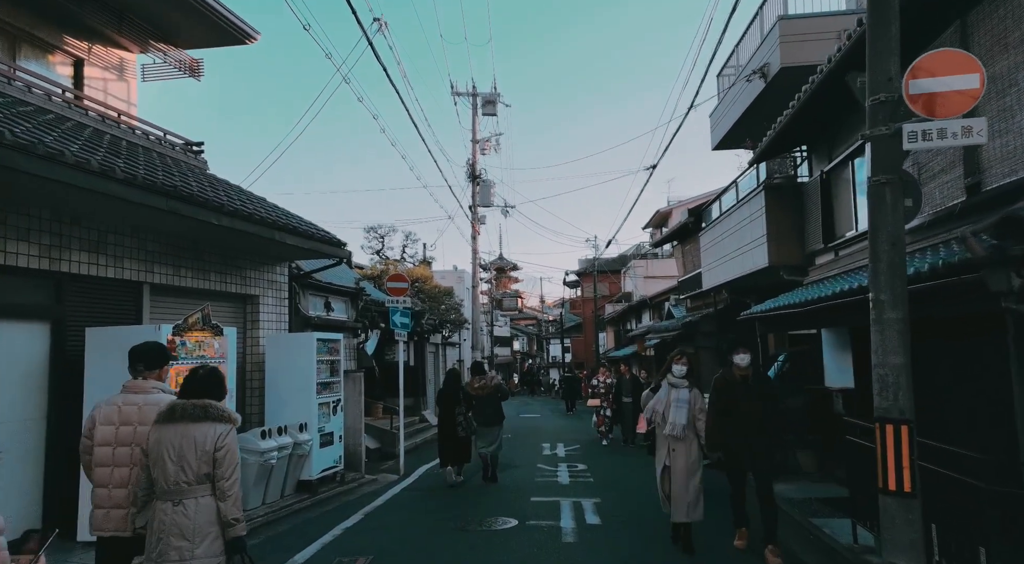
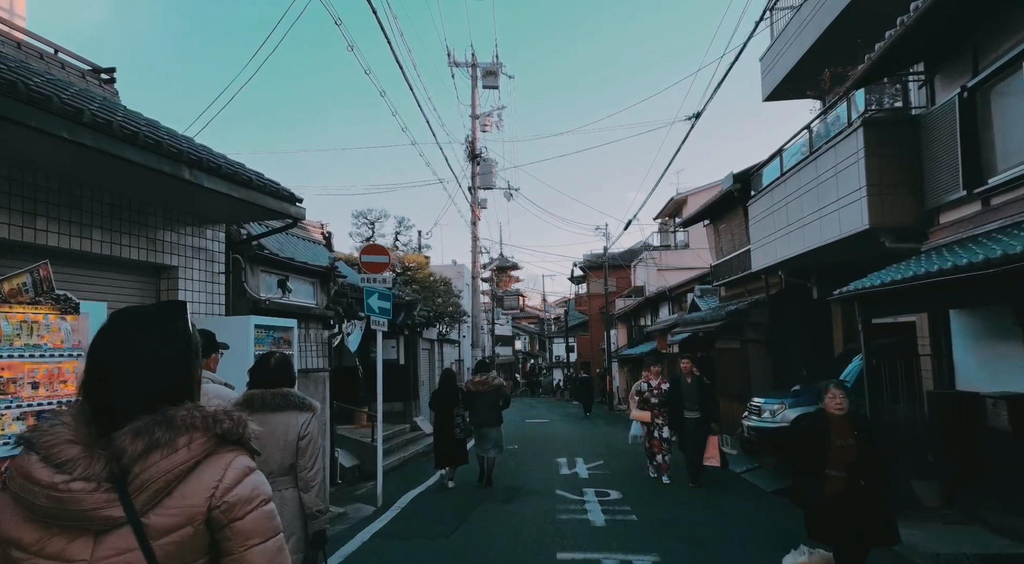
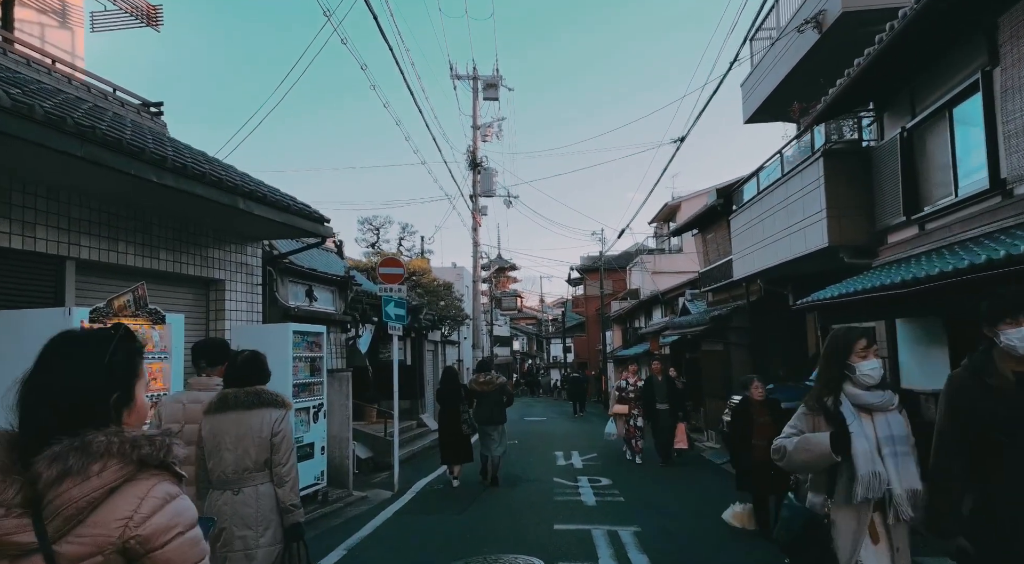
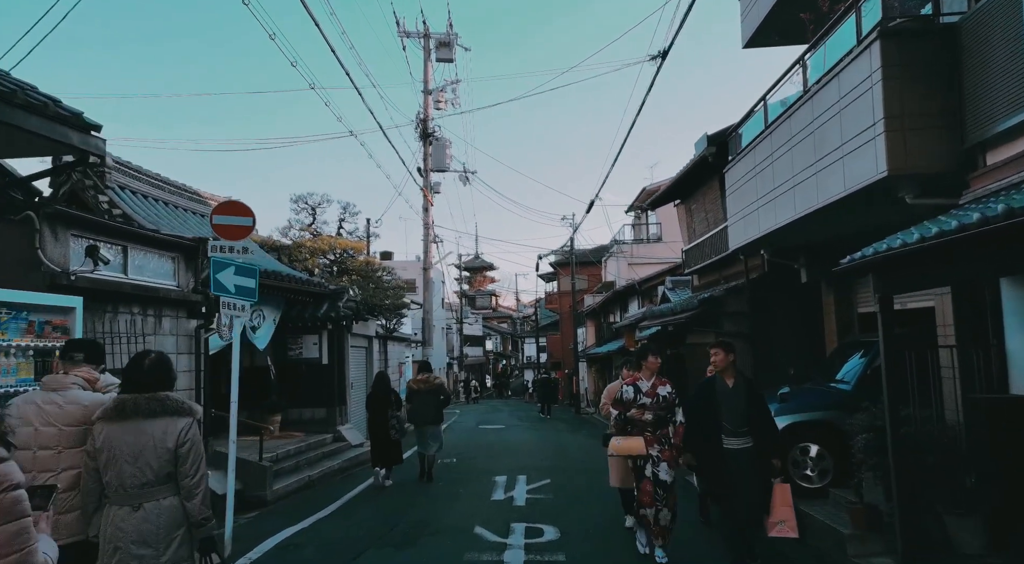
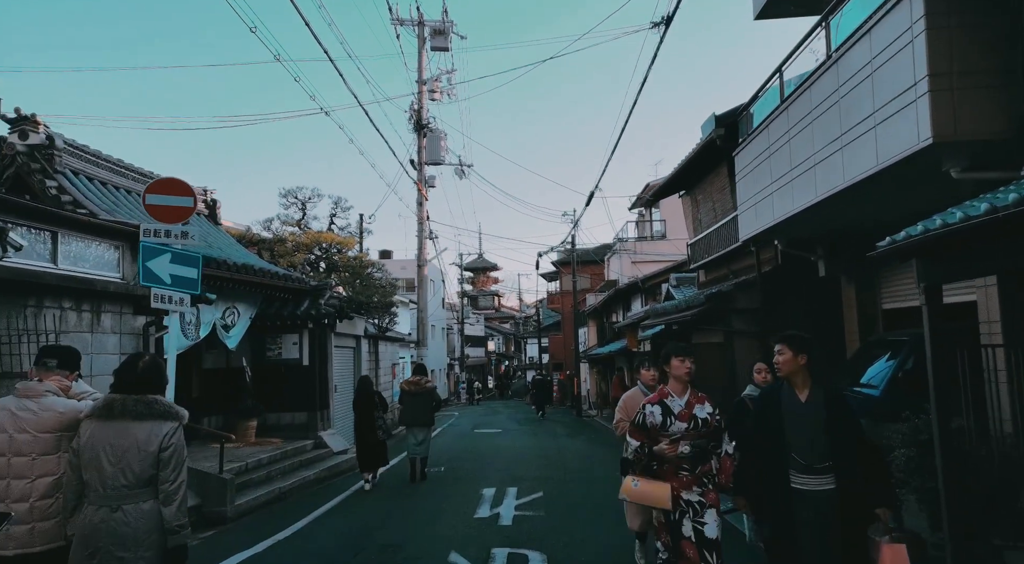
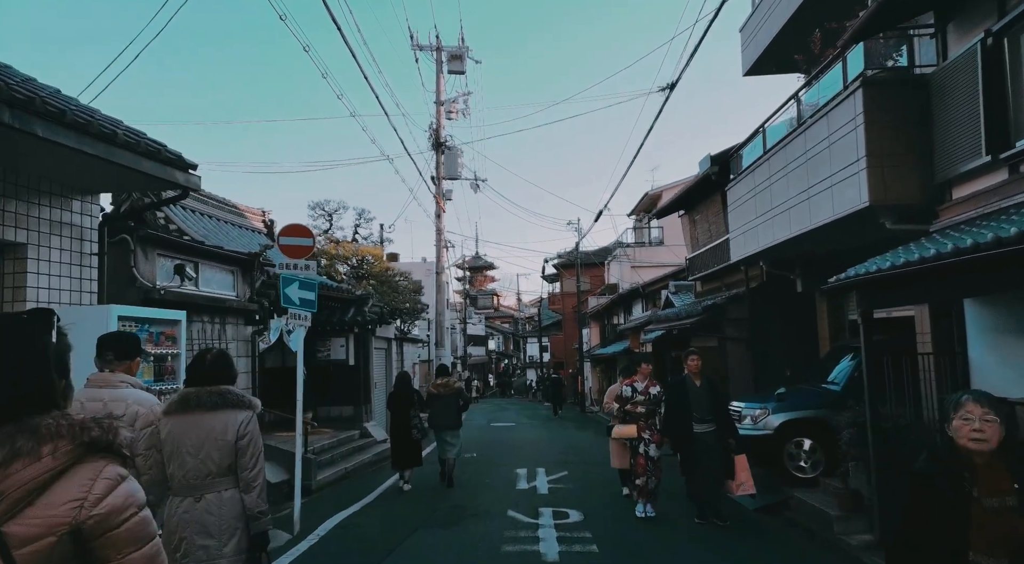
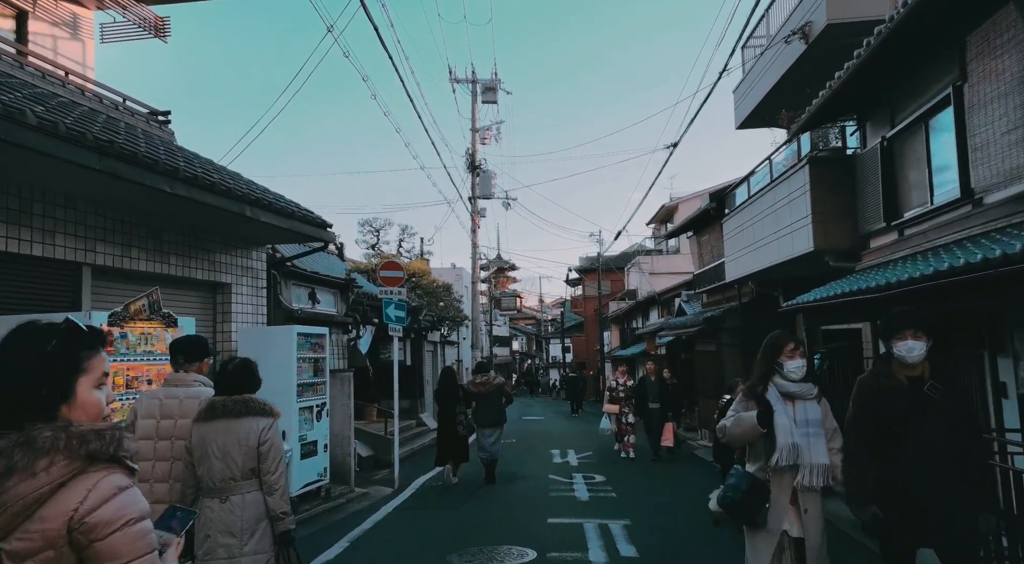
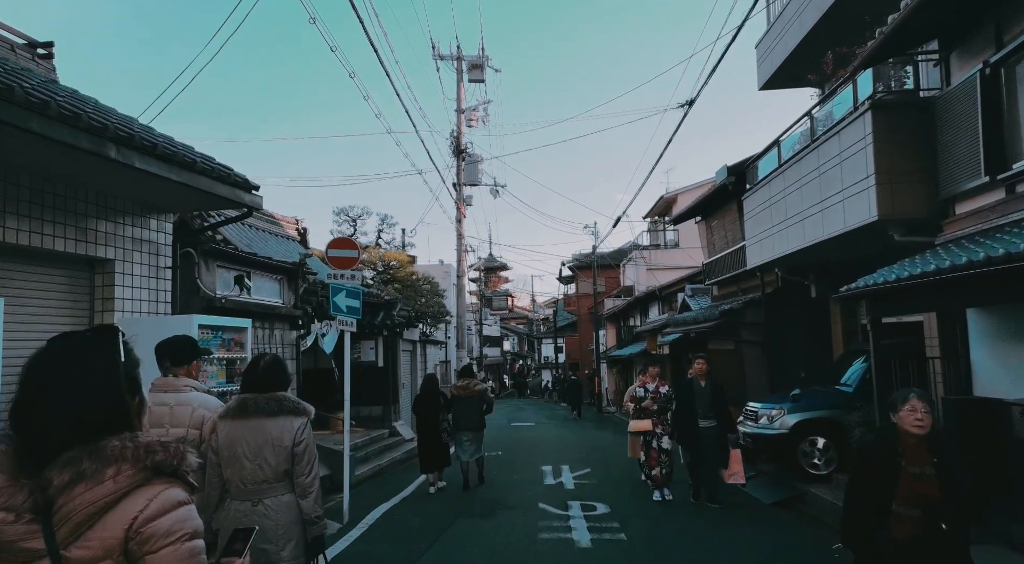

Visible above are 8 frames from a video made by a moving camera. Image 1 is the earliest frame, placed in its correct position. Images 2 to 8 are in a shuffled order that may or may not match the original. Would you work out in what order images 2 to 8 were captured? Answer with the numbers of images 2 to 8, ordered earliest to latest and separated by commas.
7, 3, 2, 8, 6, 4, 5
